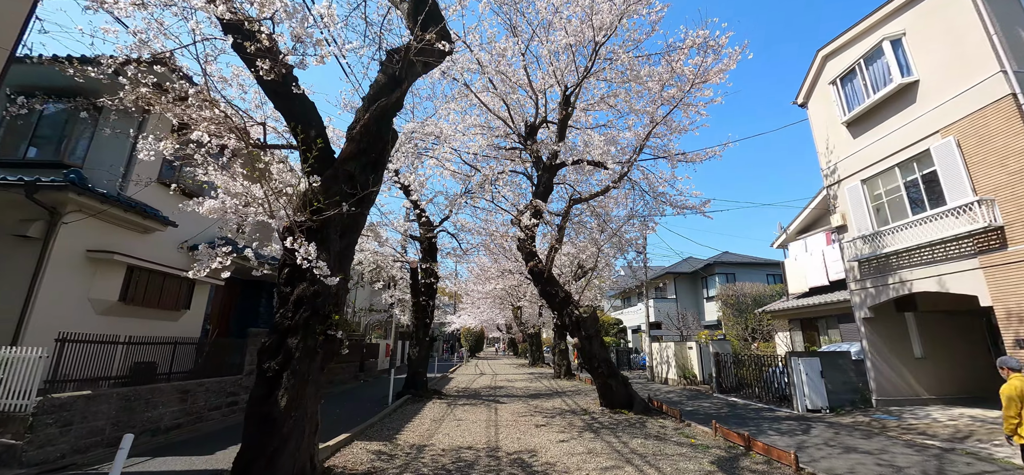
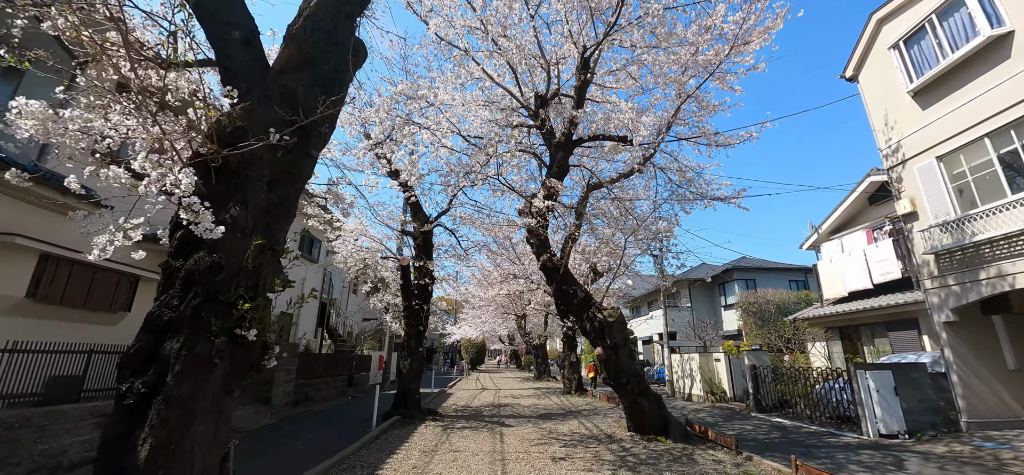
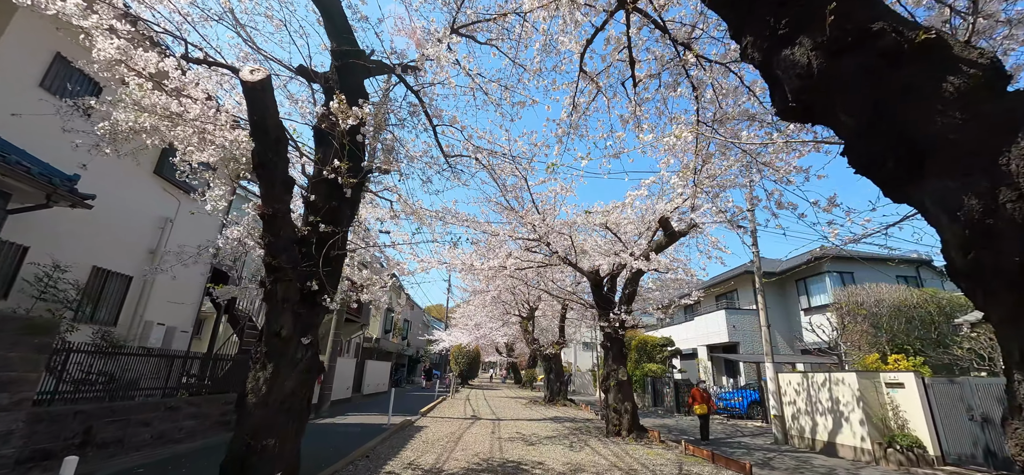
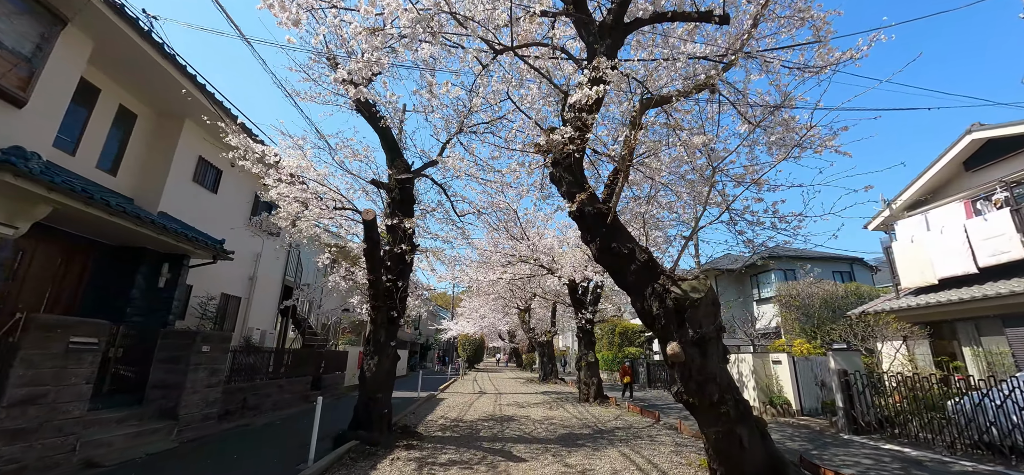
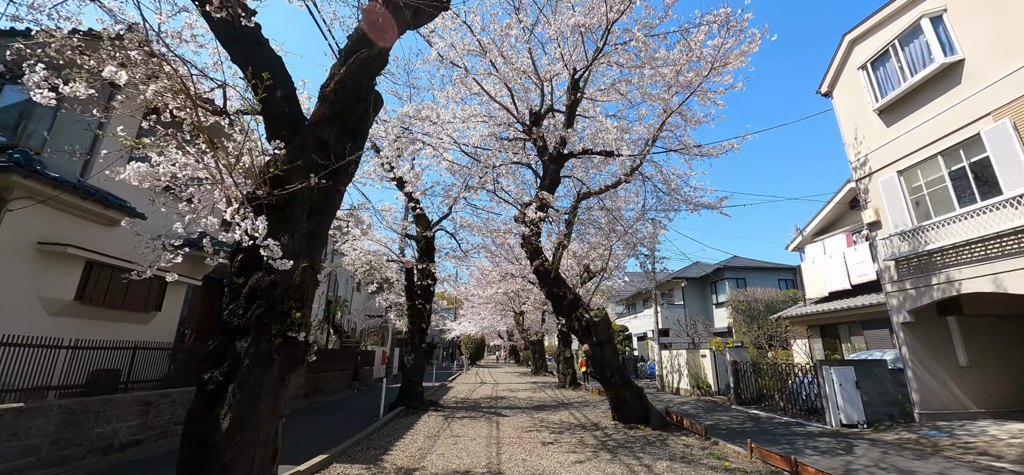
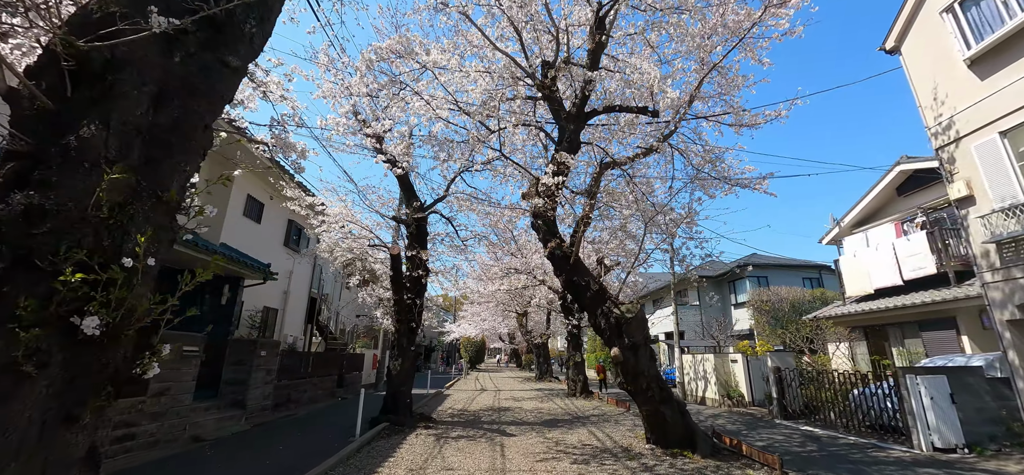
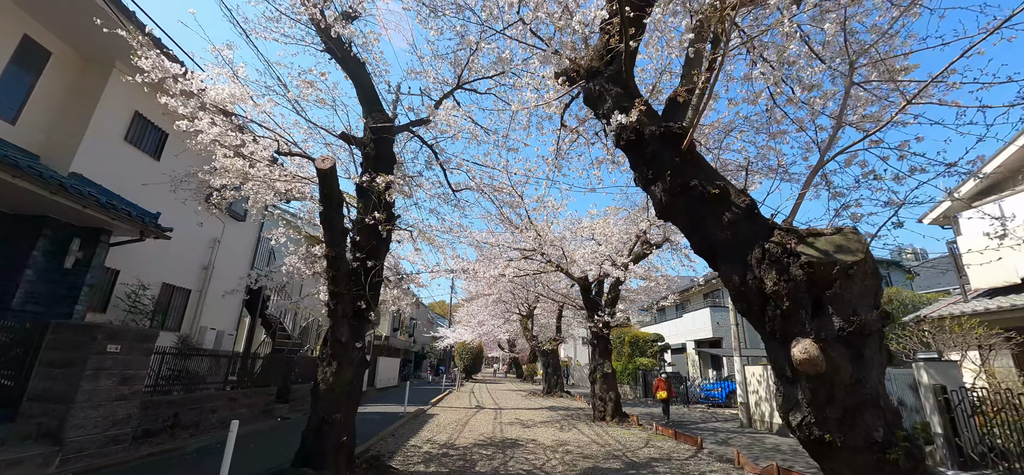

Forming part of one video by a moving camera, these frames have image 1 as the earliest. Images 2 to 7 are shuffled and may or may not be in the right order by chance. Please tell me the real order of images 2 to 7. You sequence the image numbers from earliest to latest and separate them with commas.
5, 2, 6, 4, 7, 3
